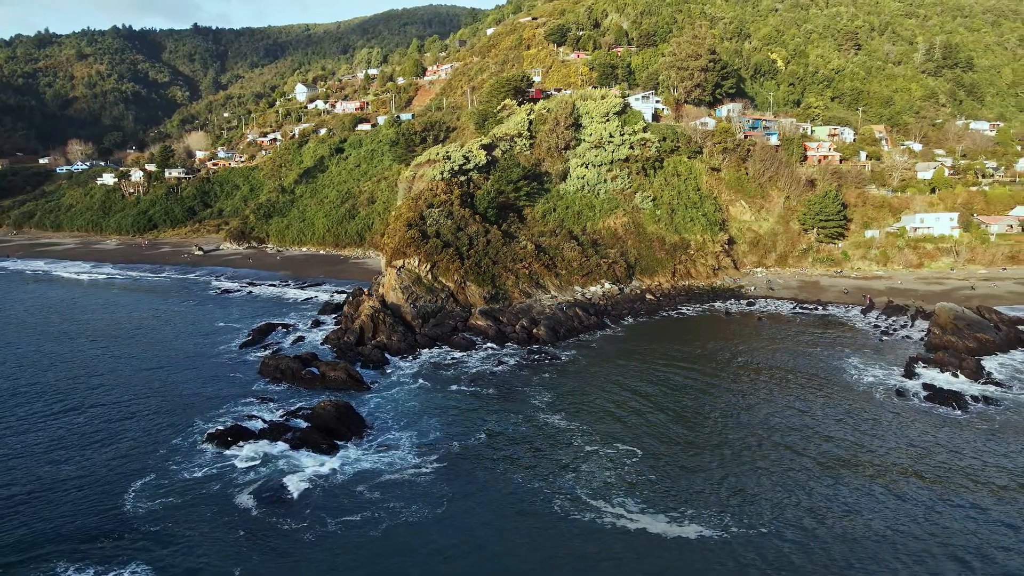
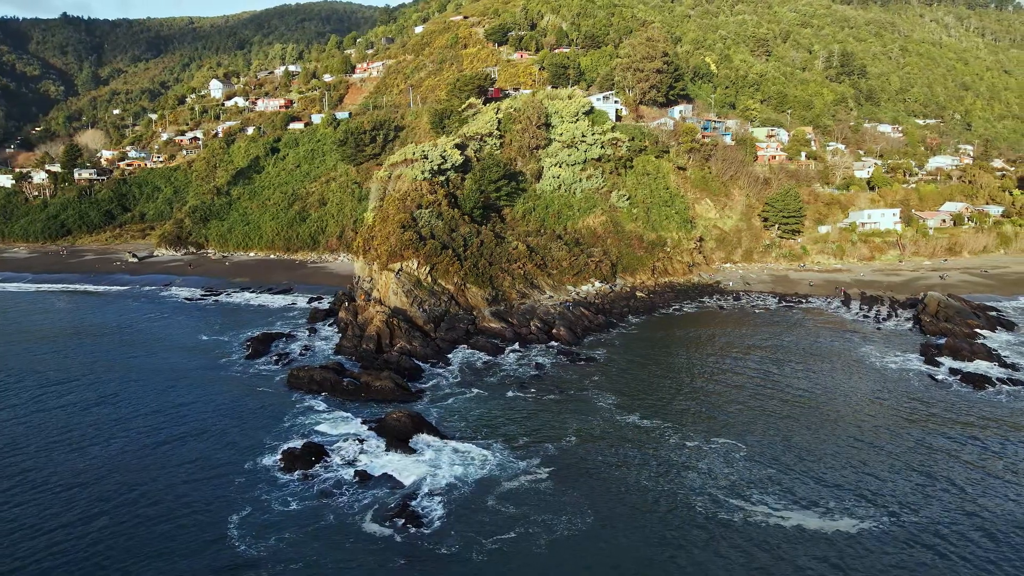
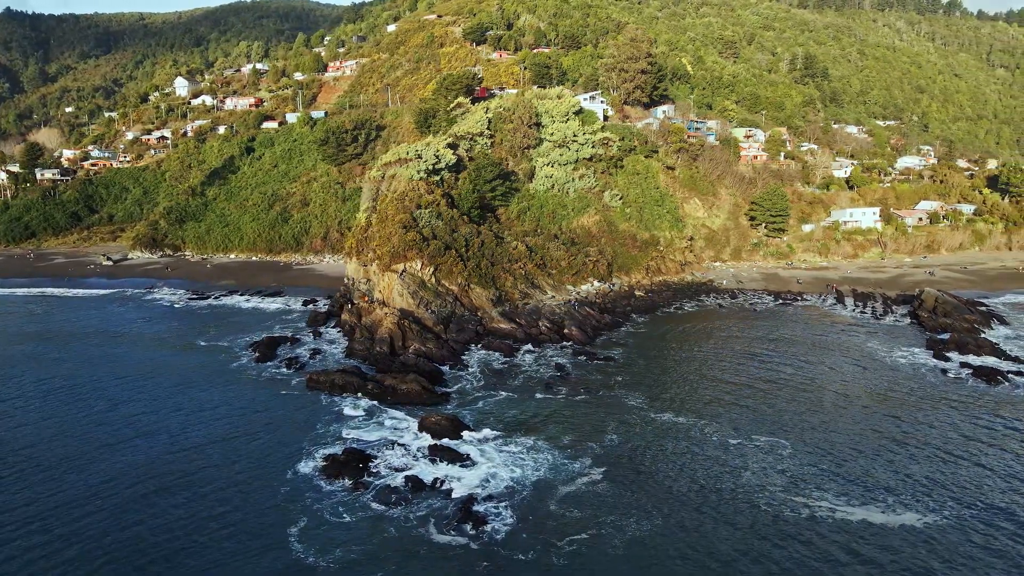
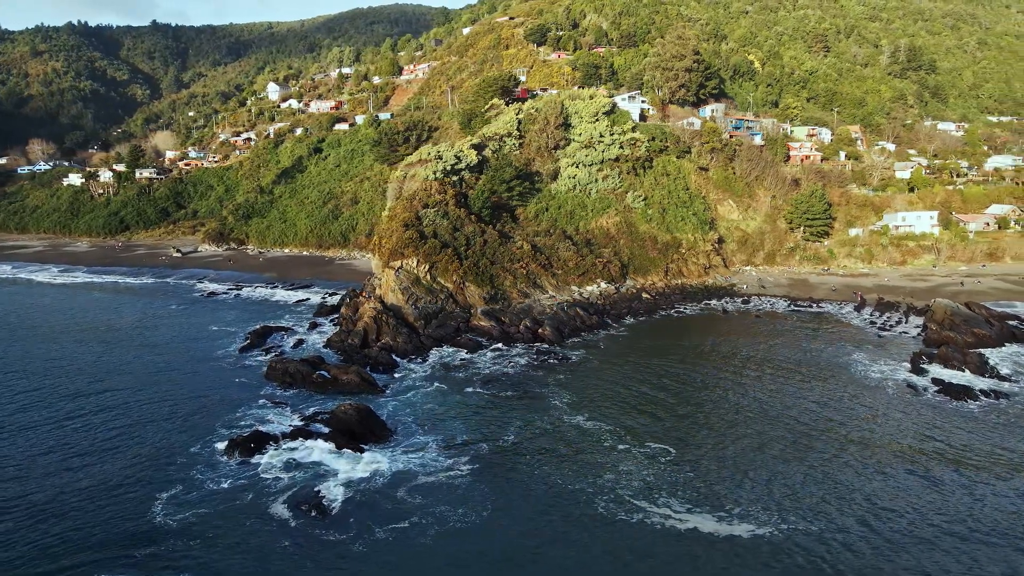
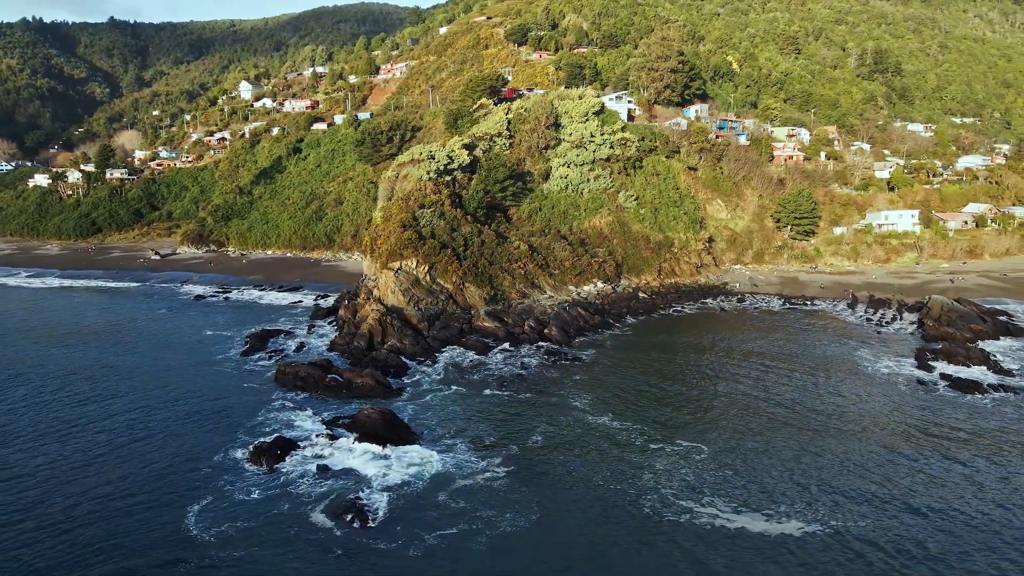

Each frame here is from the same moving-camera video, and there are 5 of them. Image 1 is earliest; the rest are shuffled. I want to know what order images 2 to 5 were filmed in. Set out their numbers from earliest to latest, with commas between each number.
4, 5, 2, 3
